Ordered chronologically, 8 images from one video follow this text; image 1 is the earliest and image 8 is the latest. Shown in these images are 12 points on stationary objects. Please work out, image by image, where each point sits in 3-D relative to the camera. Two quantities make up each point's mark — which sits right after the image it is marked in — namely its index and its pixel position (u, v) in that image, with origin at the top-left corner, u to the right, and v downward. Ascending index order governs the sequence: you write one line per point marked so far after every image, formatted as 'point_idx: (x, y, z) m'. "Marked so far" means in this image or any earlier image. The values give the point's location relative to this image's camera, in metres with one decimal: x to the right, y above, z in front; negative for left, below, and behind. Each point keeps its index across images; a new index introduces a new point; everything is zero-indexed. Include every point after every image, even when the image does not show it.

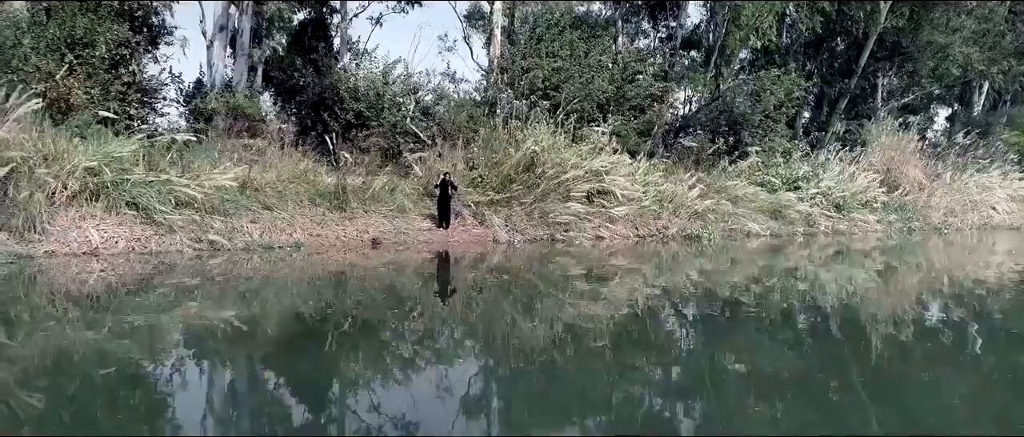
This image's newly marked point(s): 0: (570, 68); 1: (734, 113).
0: (+1.3, +3.6, +16.7) m
1: (+5.9, +2.8, +19.0) m
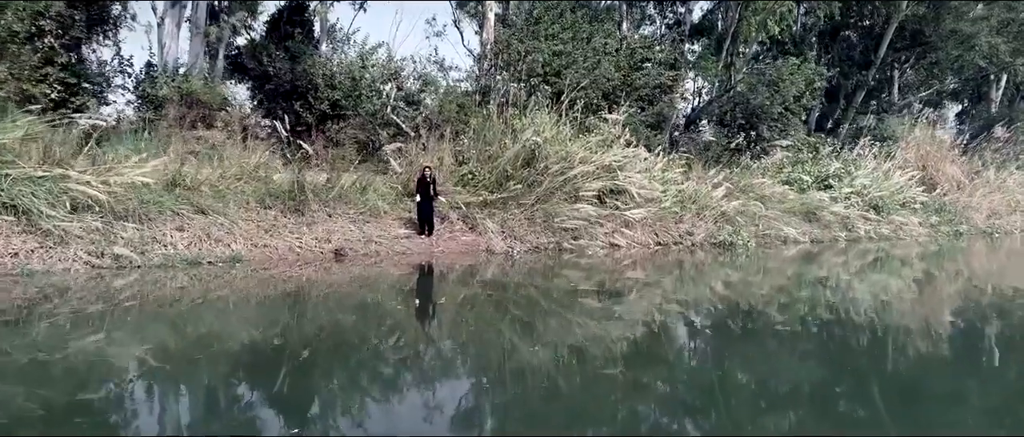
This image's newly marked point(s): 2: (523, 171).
0: (+1.2, +3.5, +14.8) m
1: (+5.7, +2.7, +17.1) m
2: (+0.2, +0.7, +10.0) m
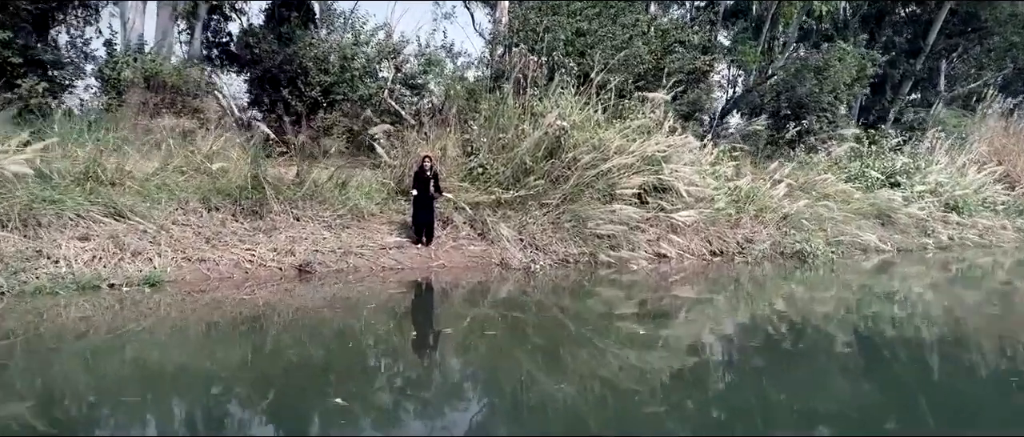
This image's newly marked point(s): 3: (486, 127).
0: (+1.5, +3.5, +12.9) m
1: (+6.1, +2.7, +15.1) m
2: (+0.4, +0.6, +8.0) m
3: (-0.3, +1.1, +8.6) m
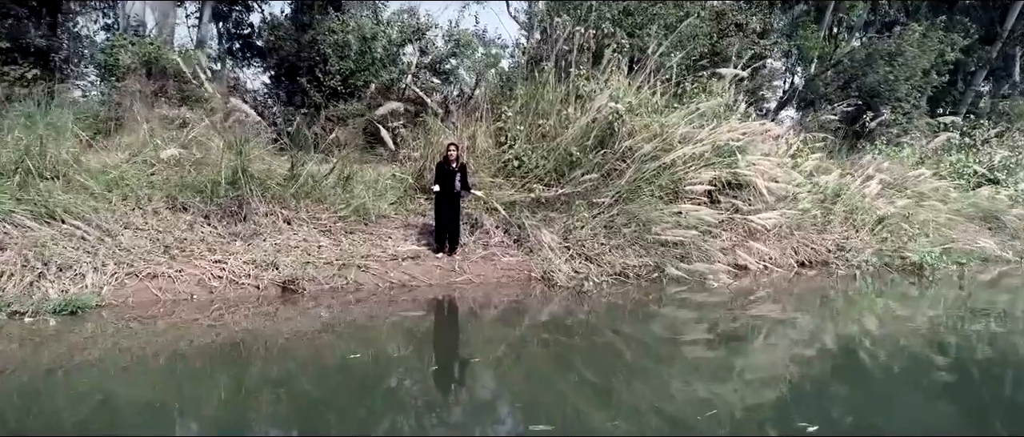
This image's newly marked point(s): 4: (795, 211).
0: (+2.2, +3.4, +11.4) m
1: (+6.8, +2.6, +13.4) m
2: (+0.8, +0.6, +6.6) m
3: (+0.1, +1.1, +7.3) m
4: (+2.8, +0.1, +7.0) m
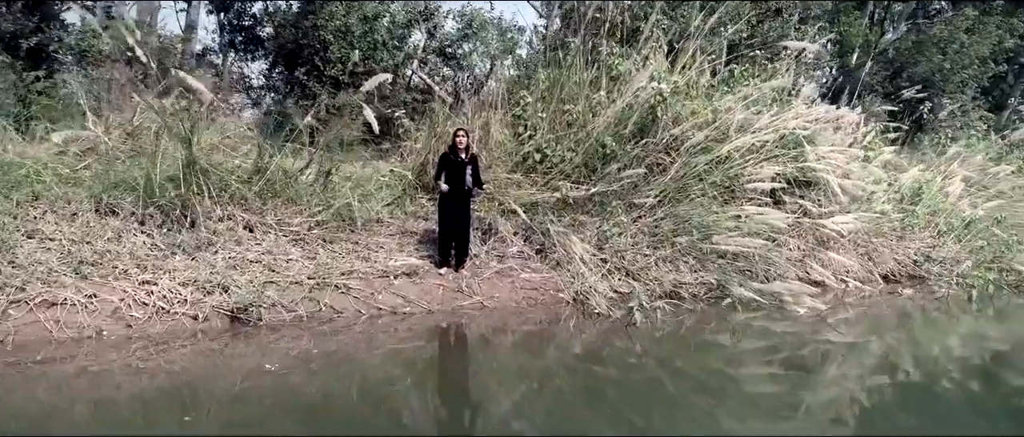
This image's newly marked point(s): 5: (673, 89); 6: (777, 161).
0: (+2.4, +3.4, +10.3) m
1: (+7.1, +2.6, +12.2) m
2: (+1.0, +0.6, +5.5) m
3: (+0.3, +1.1, +6.1) m
4: (+3.0, 0.0, +5.8) m
5: (+1.3, +1.0, +5.7) m
6: (+2.1, +0.5, +5.6) m
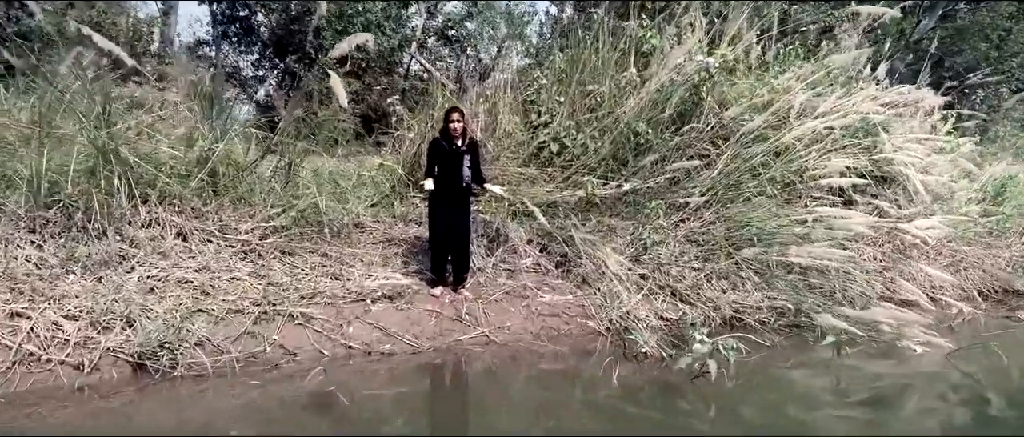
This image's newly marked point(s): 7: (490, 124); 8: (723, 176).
0: (+2.6, +3.4, +9.3) m
1: (+7.3, +2.6, +11.1) m
2: (+1.0, +0.5, +4.5) m
3: (+0.4, +1.0, +5.2) m
4: (+3.1, 0.0, +4.8) m
5: (+1.4, +1.0, +4.7) m
6: (+2.2, +0.4, +4.6) m
7: (-0.2, +0.7, +5.1) m
8: (+1.3, +0.3, +4.3) m
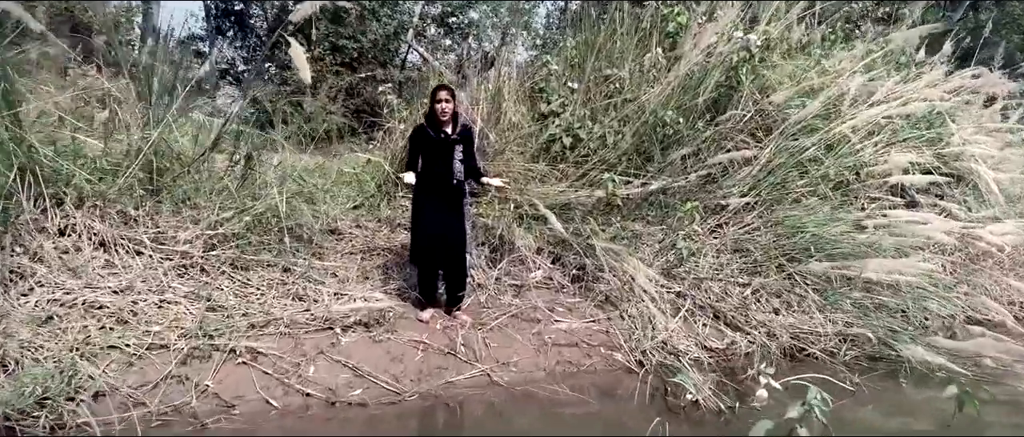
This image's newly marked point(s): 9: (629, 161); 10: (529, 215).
0: (+2.6, +3.3, +8.6) m
1: (+7.4, +2.5, +10.4) m
2: (+1.1, +0.5, +3.9) m
3: (+0.4, +1.0, +4.5) m
4: (+3.1, 0.0, +4.2) m
5: (+1.4, +1.0, +4.0) m
6: (+2.2, +0.4, +4.0) m
7: (-0.1, +0.7, +4.4) m
8: (+1.3, +0.2, +3.7) m
9: (+0.6, +0.3, +3.9) m
10: (+0.1, 0.0, +3.5) m
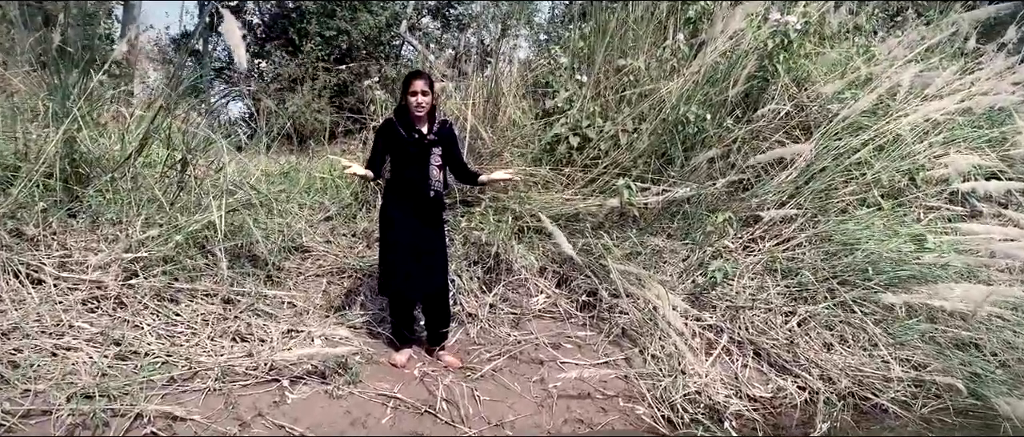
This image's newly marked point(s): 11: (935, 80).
0: (+2.6, +3.3, +8.1) m
1: (+7.4, +2.5, +9.9) m
2: (+1.1, +0.5, +3.4) m
3: (+0.4, +1.0, +4.0) m
4: (+3.1, -0.1, +3.7) m
5: (+1.4, +0.9, +3.5) m
6: (+2.2, +0.4, +3.4) m
7: (-0.1, +0.6, +3.9) m
8: (+1.3, +0.2, +3.1) m
9: (+0.6, +0.3, +3.4) m
10: (+0.1, 0.0, +2.9) m
11: (+2.0, +0.7, +3.4) m
